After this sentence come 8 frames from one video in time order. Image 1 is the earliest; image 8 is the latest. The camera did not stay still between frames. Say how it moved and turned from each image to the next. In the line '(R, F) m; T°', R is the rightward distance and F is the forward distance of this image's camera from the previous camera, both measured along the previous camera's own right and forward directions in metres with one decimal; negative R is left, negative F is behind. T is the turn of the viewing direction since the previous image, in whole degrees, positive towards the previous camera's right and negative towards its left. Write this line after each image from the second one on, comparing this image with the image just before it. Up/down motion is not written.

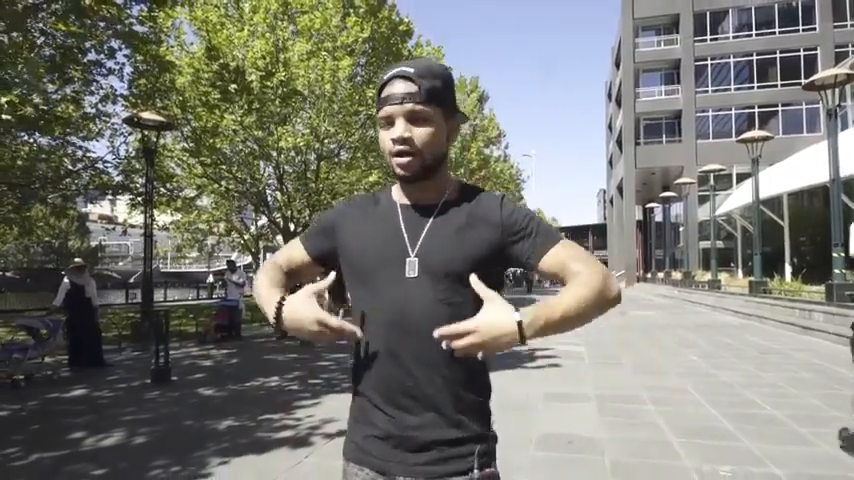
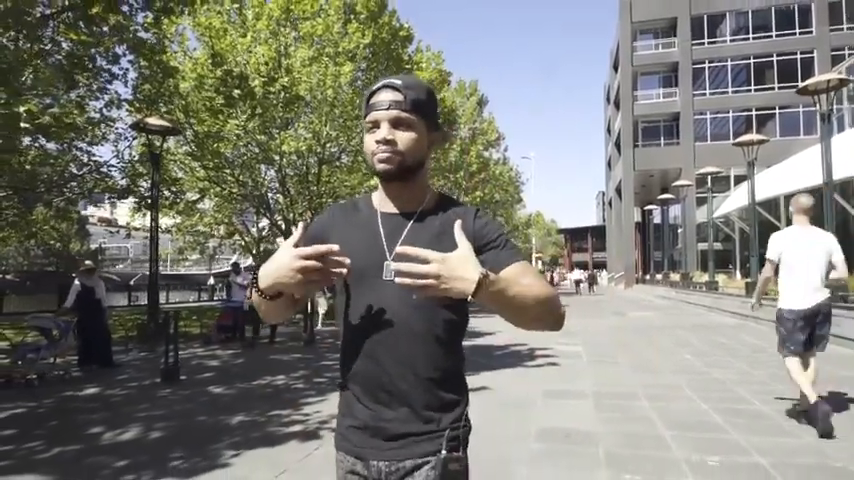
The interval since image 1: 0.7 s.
(0.0, -0.2) m; 0°
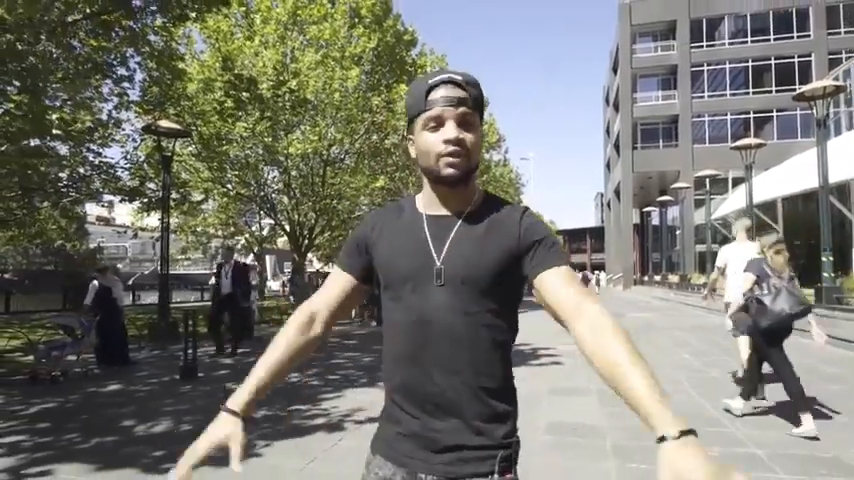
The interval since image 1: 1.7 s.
(-0.1, -0.3) m; 0°
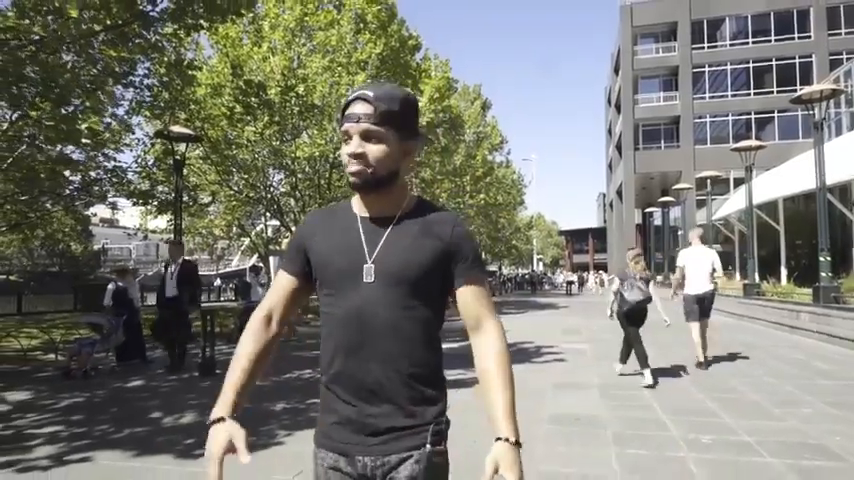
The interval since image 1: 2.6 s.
(-0.1, -0.3) m; 0°
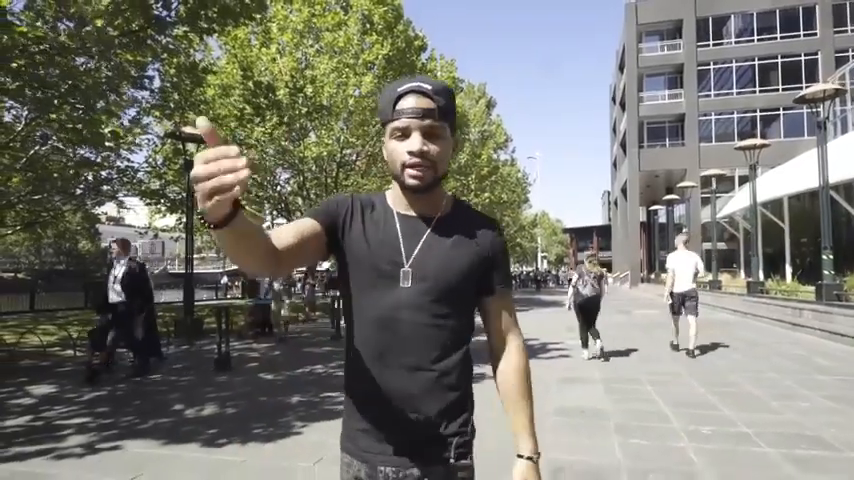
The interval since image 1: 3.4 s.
(-0.1, -0.2) m; 0°
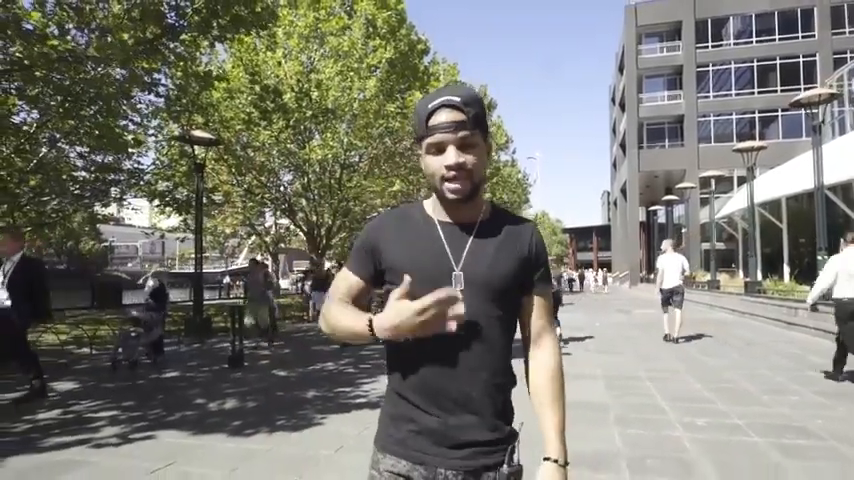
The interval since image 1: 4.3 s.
(-0.1, -0.3) m; 0°
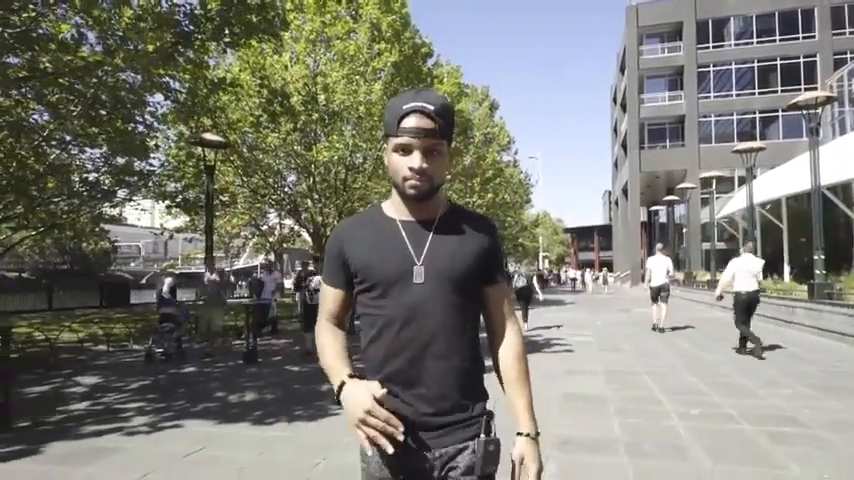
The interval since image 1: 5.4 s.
(-0.1, -0.3) m; 0°
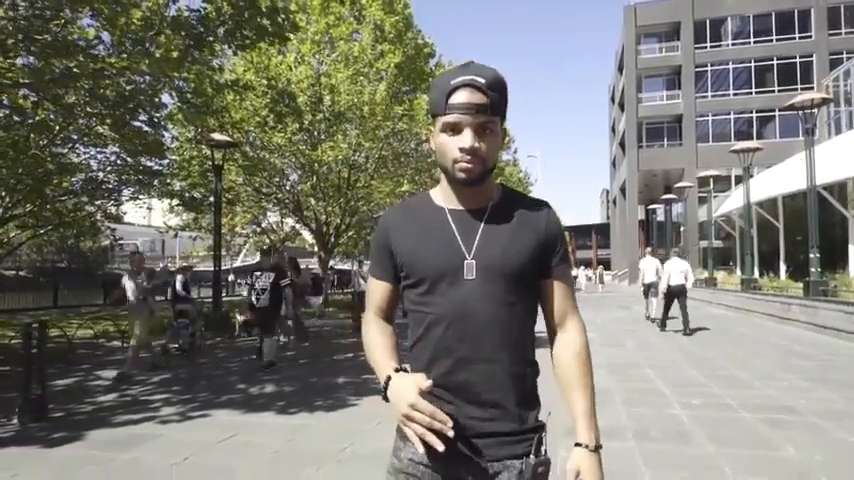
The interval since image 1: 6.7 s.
(-0.1, -0.3) m; 0°
